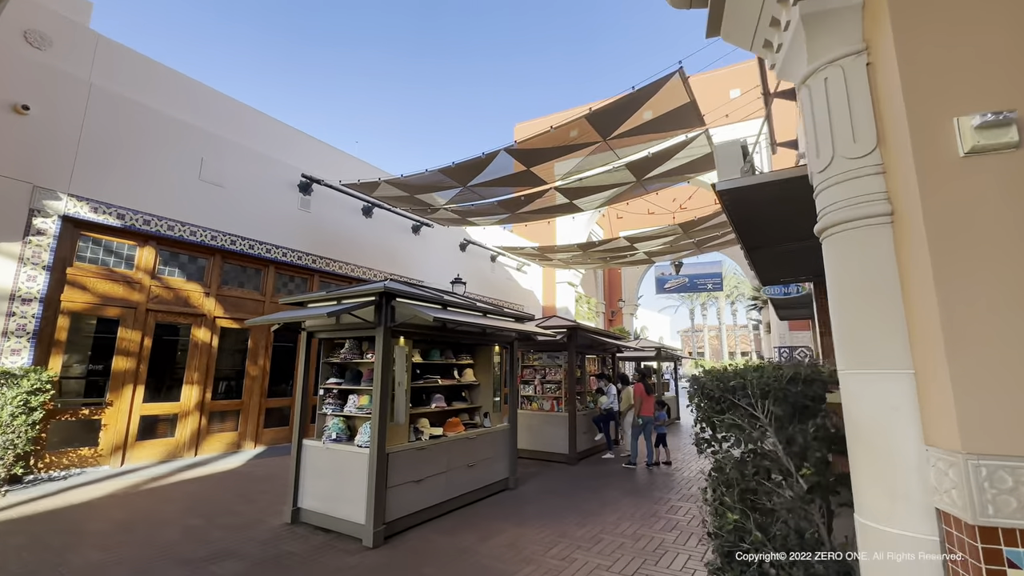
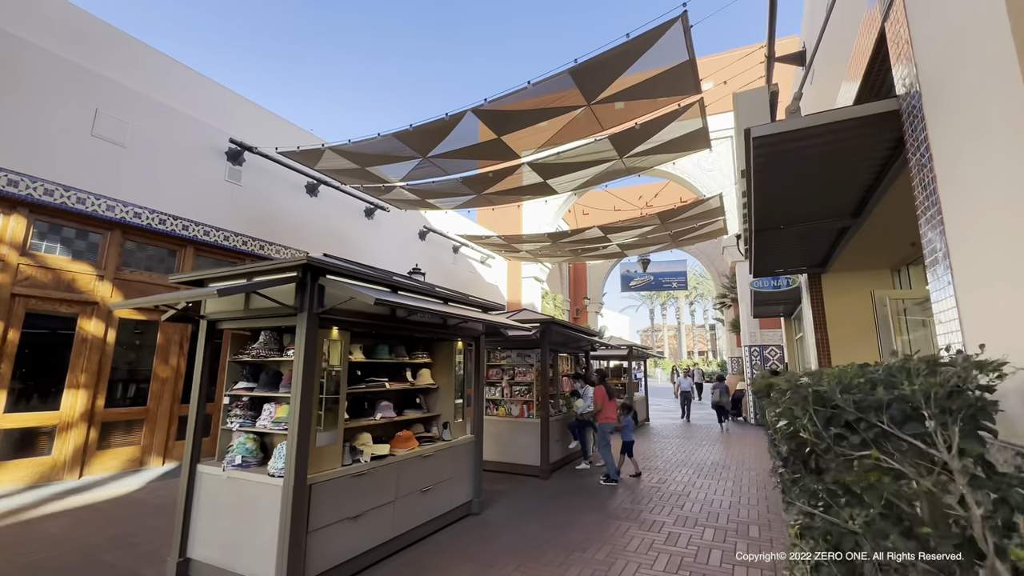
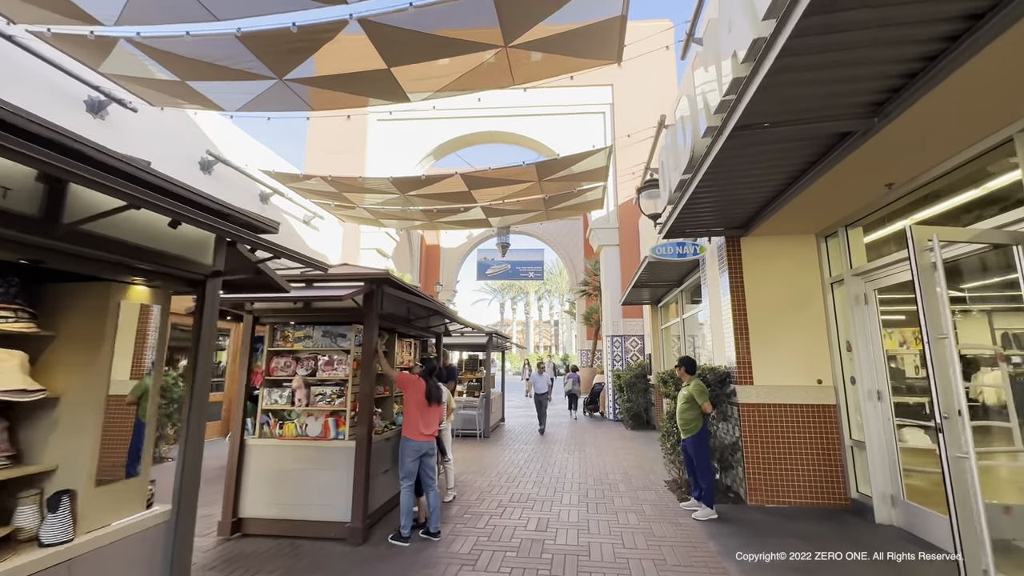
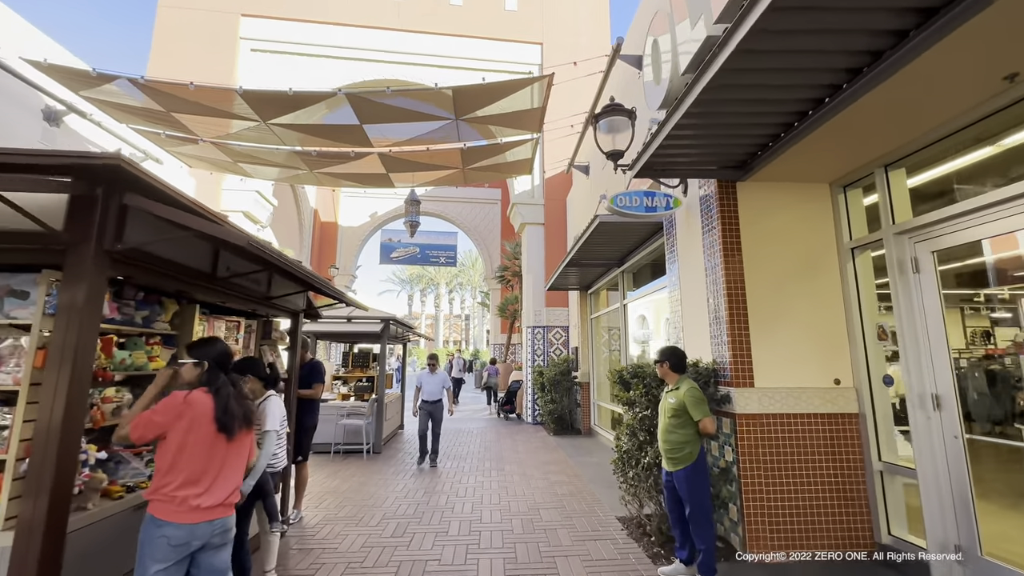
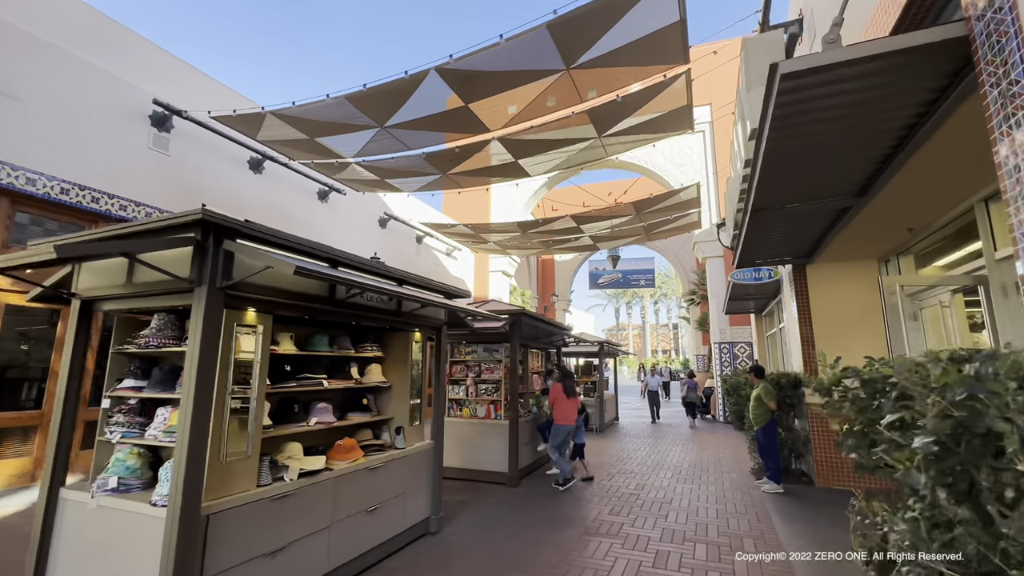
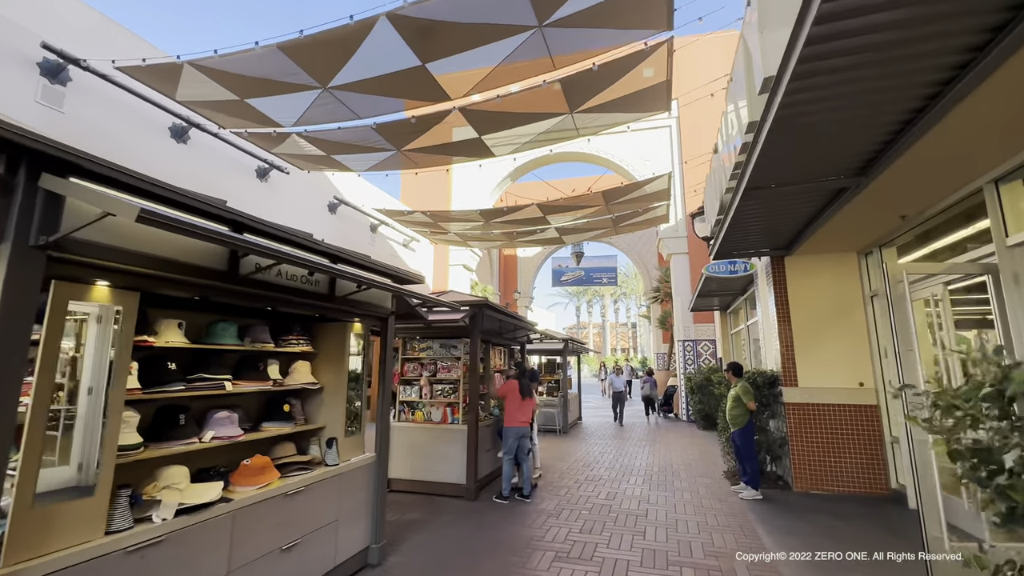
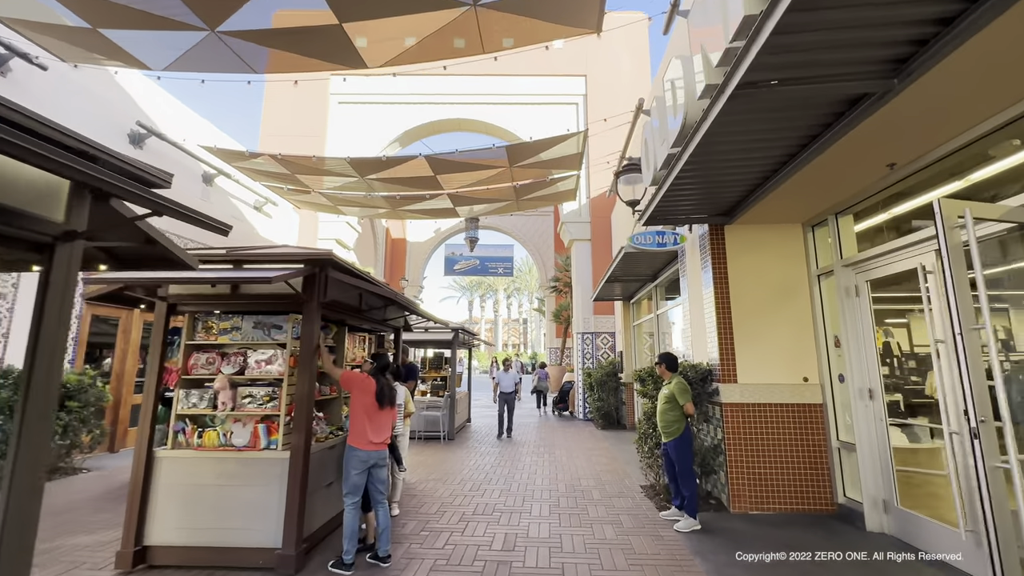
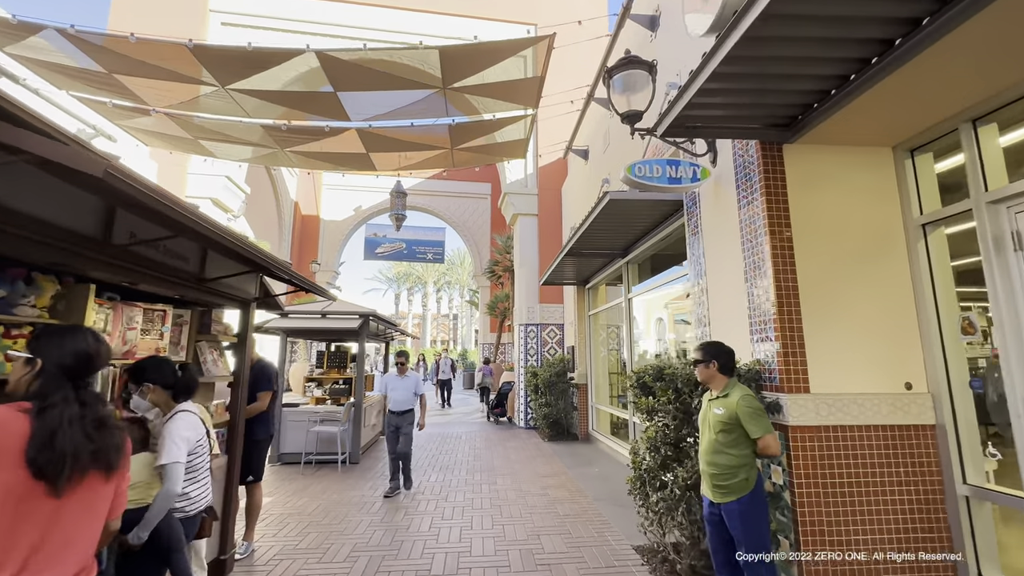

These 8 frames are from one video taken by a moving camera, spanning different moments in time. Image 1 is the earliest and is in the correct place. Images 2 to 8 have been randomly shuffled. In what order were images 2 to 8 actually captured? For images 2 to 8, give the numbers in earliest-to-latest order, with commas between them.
2, 5, 6, 3, 7, 4, 8
